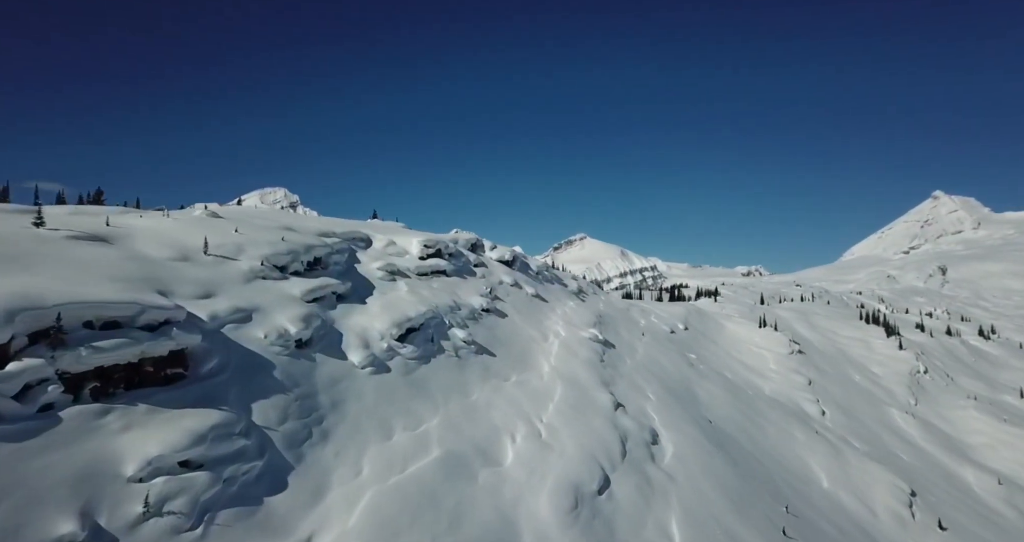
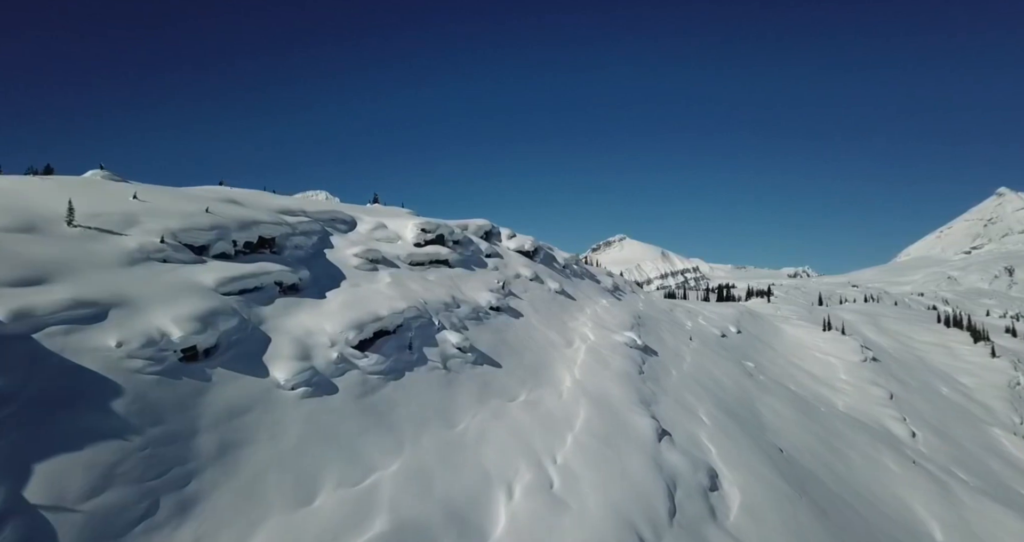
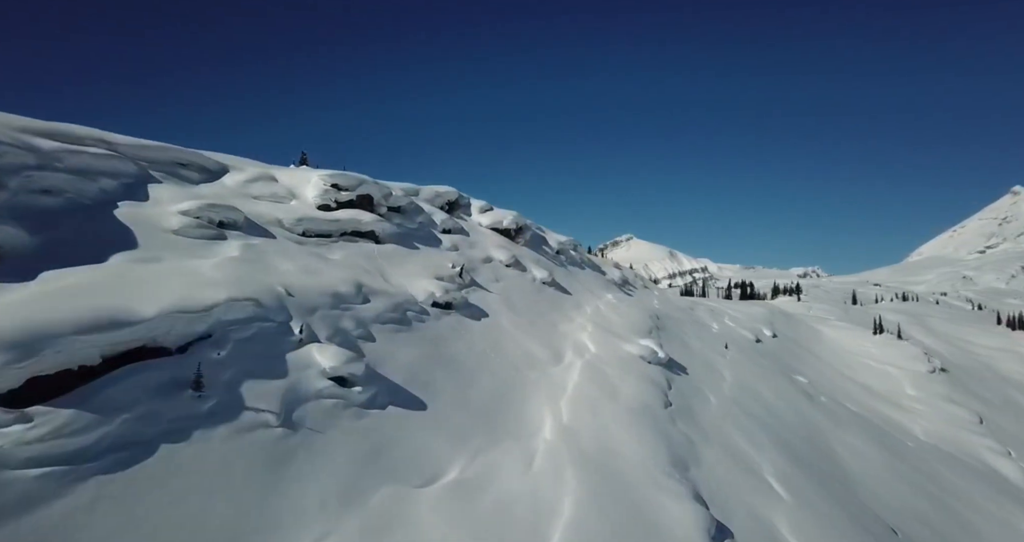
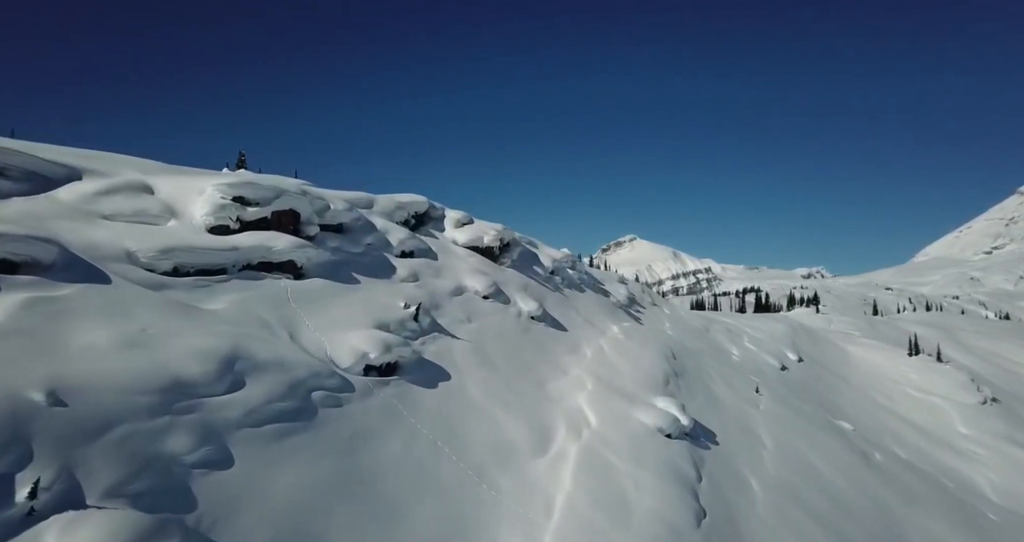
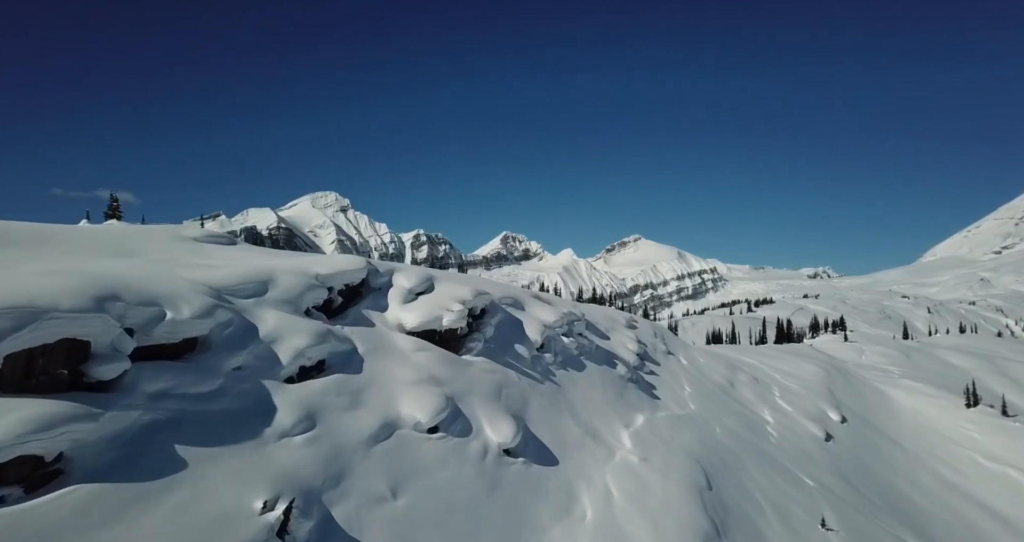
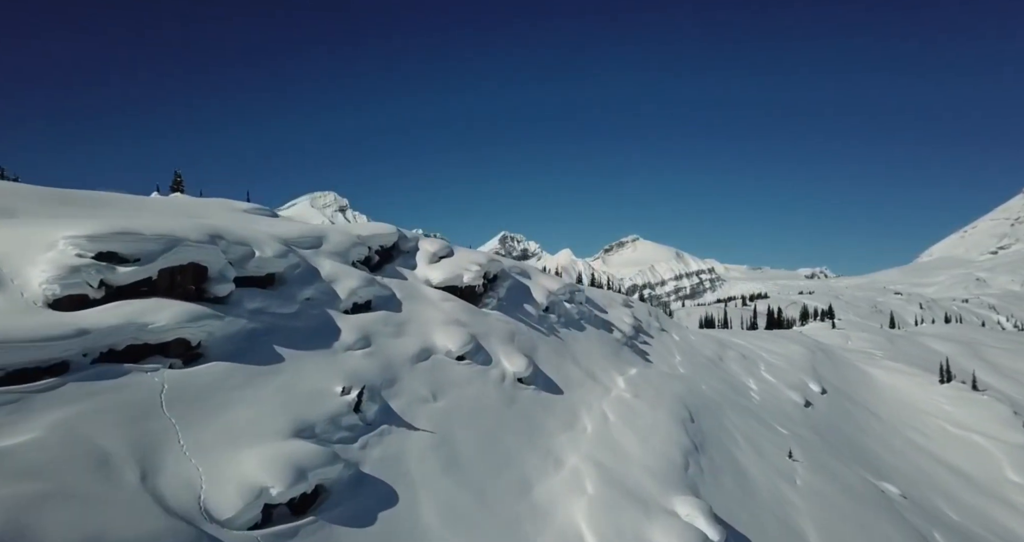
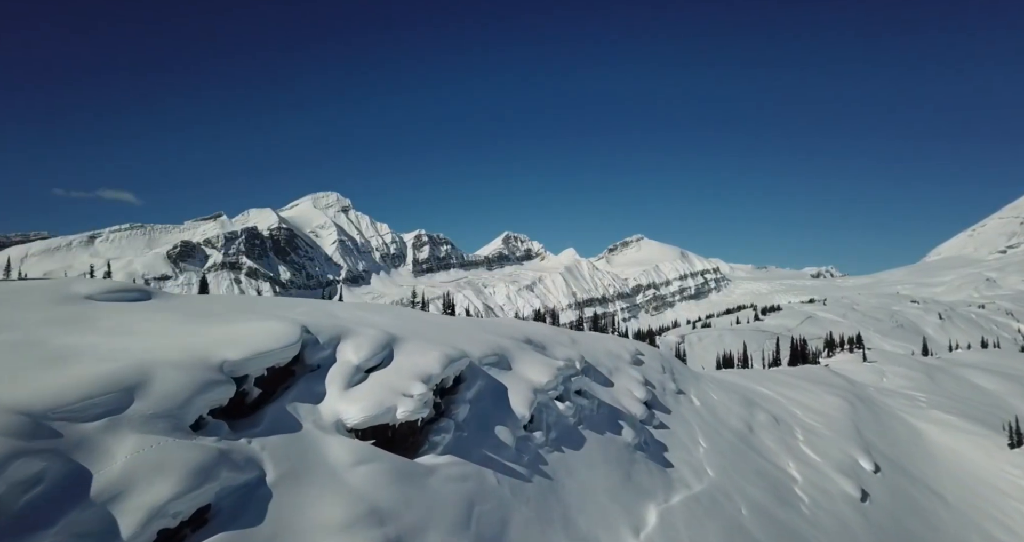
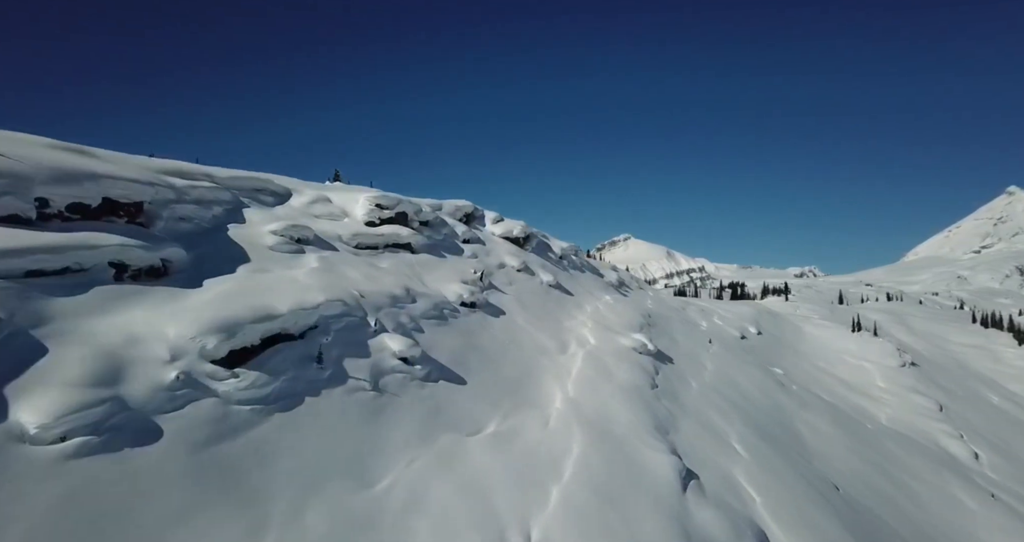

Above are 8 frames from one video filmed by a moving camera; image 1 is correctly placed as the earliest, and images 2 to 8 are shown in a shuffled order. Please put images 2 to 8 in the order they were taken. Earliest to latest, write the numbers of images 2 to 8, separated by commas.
2, 8, 3, 4, 6, 5, 7
